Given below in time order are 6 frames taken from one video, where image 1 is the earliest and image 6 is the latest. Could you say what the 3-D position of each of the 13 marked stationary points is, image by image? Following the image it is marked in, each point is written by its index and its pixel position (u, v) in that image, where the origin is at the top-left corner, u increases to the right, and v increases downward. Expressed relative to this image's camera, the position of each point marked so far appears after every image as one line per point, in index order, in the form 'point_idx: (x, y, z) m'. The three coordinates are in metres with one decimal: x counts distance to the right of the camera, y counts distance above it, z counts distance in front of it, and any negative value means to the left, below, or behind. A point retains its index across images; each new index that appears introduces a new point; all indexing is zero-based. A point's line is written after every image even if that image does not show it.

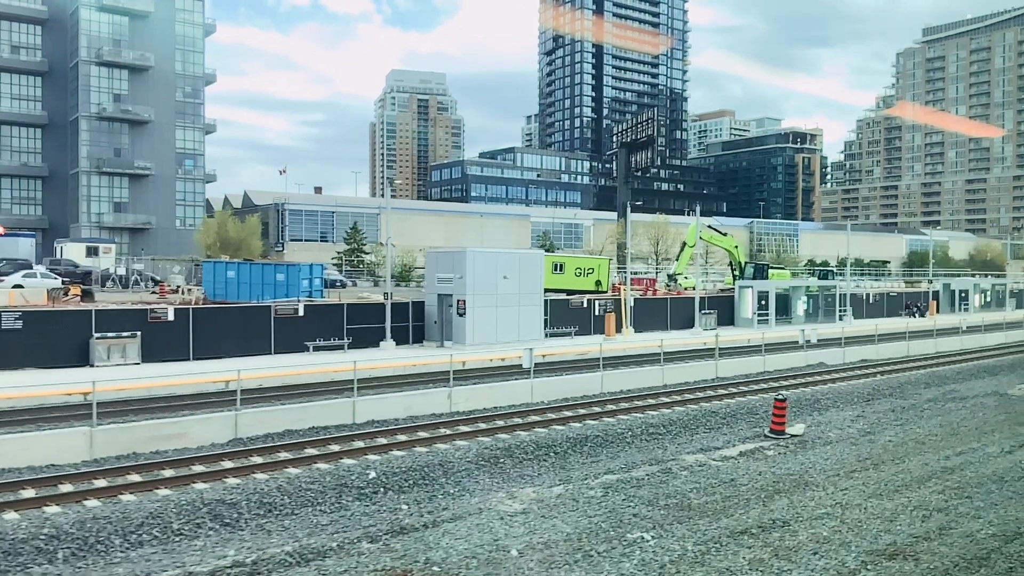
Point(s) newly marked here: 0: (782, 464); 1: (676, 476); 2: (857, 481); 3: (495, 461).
0: (+5.4, -3.5, +18.3) m
1: (+3.1, -3.5, +17.2) m
2: (+6.1, -3.5, +16.4) m
3: (-0.4, -3.5, +18.4) m
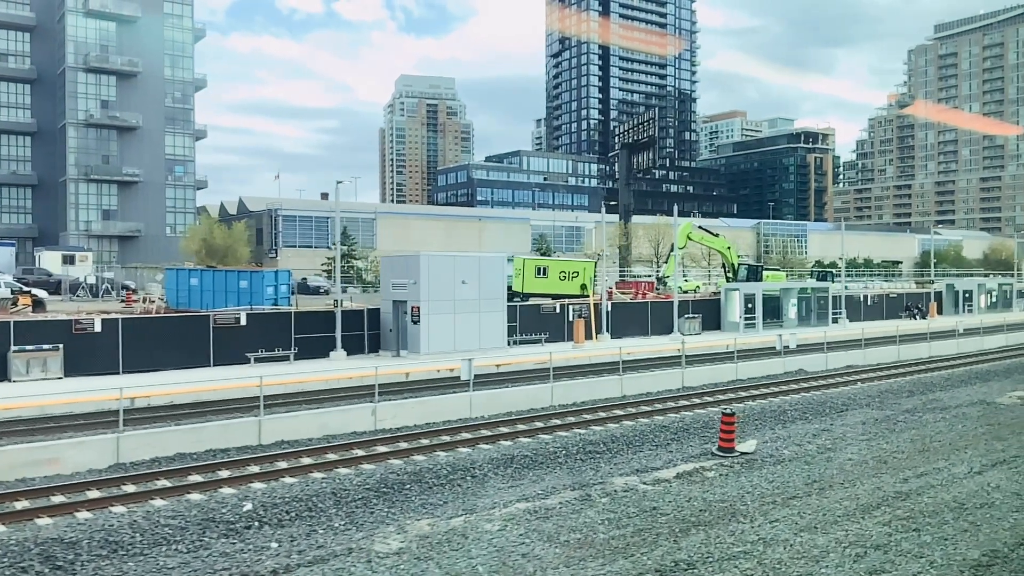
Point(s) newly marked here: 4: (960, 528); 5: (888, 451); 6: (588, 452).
0: (+3.7, -3.6, +16.4) m
1: (+1.4, -3.6, +15.3) m
2: (+4.4, -3.5, +14.5) m
3: (-2.0, -3.6, +16.6) m
4: (+6.6, -3.5, +13.5) m
5: (+8.0, -3.5, +19.6) m
6: (+1.6, -3.5, +19.5) m
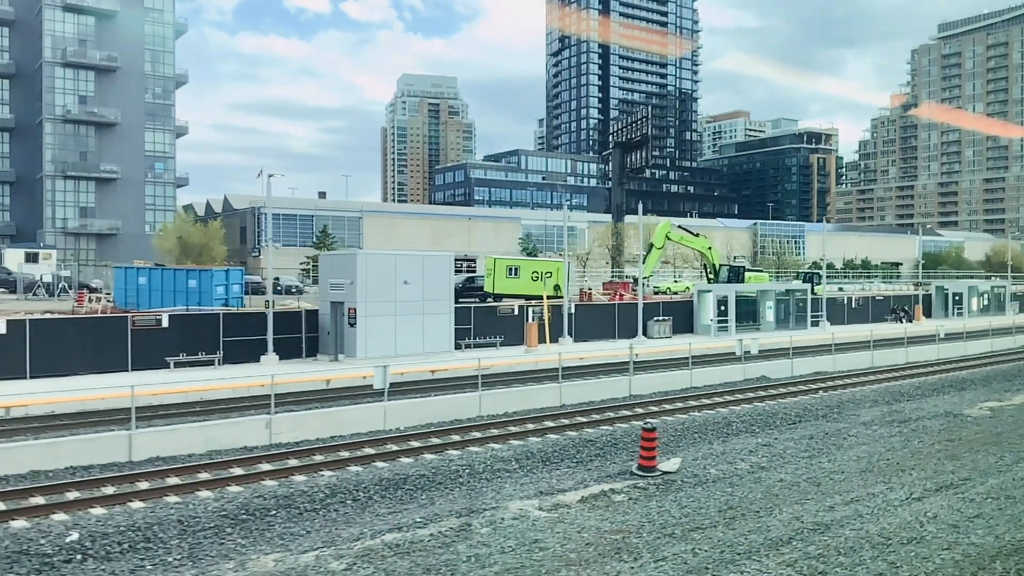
0: (+1.7, -3.6, +14.6) m
1: (-0.6, -3.6, +13.5) m
2: (+2.4, -3.5, +12.6) m
3: (-4.0, -3.6, +14.8) m
4: (+4.6, -3.6, +11.7) m
5: (+6.1, -3.5, +17.8) m
6: (-0.3, -3.5, +17.6) m
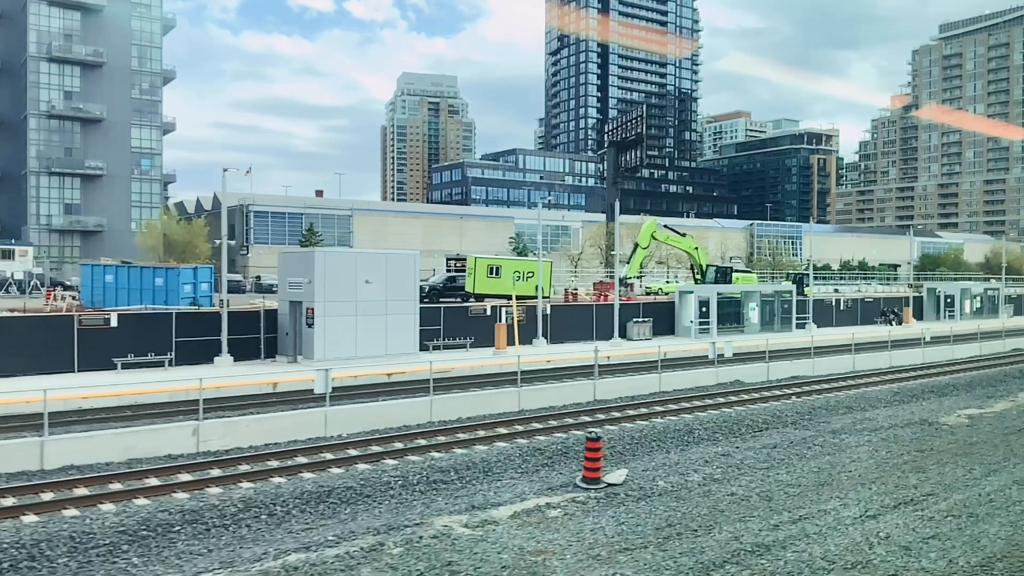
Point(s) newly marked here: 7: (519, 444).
0: (+0.5, -3.6, +13.5) m
1: (-1.8, -3.6, +12.4) m
2: (+1.3, -3.6, +11.6) m
3: (-5.2, -3.6, +13.8) m
4: (+3.4, -3.6, +10.7) m
5: (+4.9, -3.6, +16.8) m
6: (-1.5, -3.5, +16.6) m
7: (+0.2, -3.4, +19.9) m
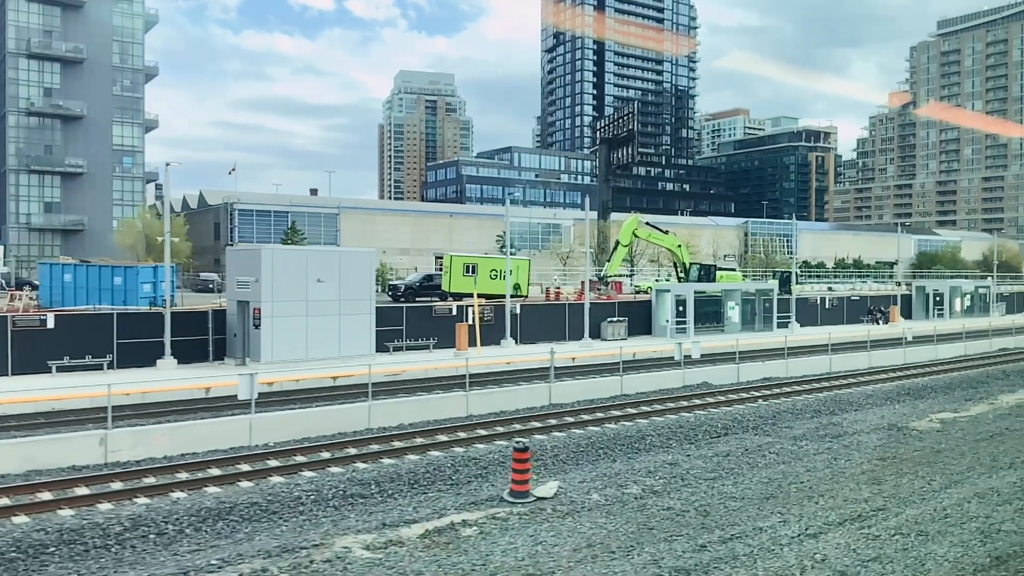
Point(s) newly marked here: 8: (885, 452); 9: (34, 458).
0: (-0.8, -3.6, +12.4) m
1: (-3.1, -3.6, +11.3) m
2: (0.0, -3.5, +10.5) m
3: (-6.5, -3.6, +12.6) m
4: (+2.1, -3.6, +9.5) m
5: (+3.6, -3.5, +15.6) m
6: (-2.8, -3.5, +15.5) m
7: (-1.1, -3.4, +18.7) m
8: (+8.0, -3.5, +19.7) m
9: (-8.4, -3.0, +16.2) m
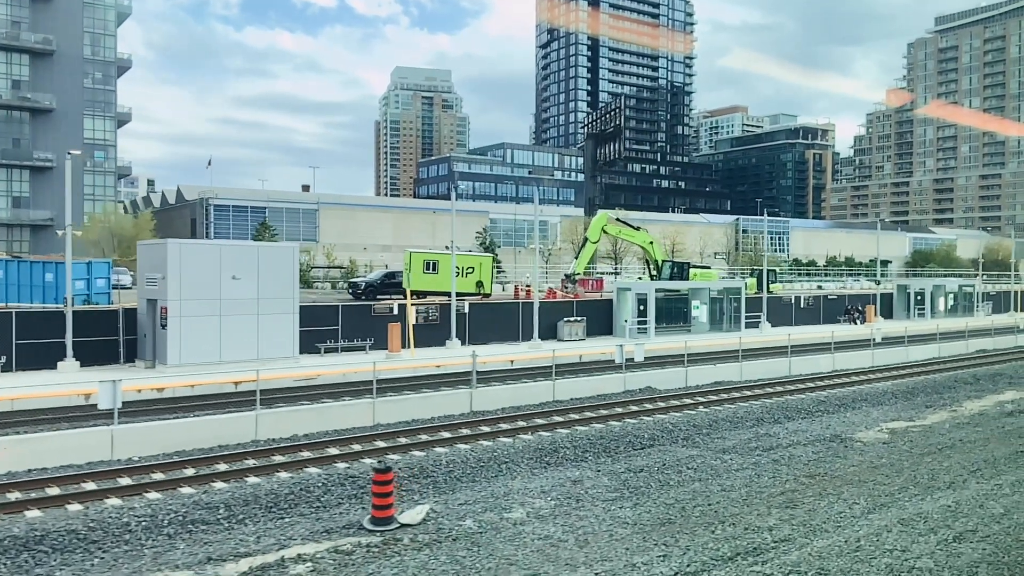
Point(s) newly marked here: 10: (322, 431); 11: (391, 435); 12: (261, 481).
0: (-2.8, -3.6, +10.6) m
1: (-5.2, -3.6, +9.5) m
2: (-2.1, -3.5, +8.7) m
3: (-8.5, -3.5, +10.8) m
4: (+0.1, -3.6, +7.7) m
5: (+1.6, -3.5, +13.8) m
6: (-4.8, -3.5, +13.7) m
7: (-3.2, -3.3, +16.9) m
8: (+5.9, -3.5, +17.9) m
9: (-10.5, -3.0, +14.4) m
10: (-4.2, -3.1, +19.9) m
11: (-2.6, -3.2, +19.8) m
12: (-4.3, -3.3, +15.9) m
